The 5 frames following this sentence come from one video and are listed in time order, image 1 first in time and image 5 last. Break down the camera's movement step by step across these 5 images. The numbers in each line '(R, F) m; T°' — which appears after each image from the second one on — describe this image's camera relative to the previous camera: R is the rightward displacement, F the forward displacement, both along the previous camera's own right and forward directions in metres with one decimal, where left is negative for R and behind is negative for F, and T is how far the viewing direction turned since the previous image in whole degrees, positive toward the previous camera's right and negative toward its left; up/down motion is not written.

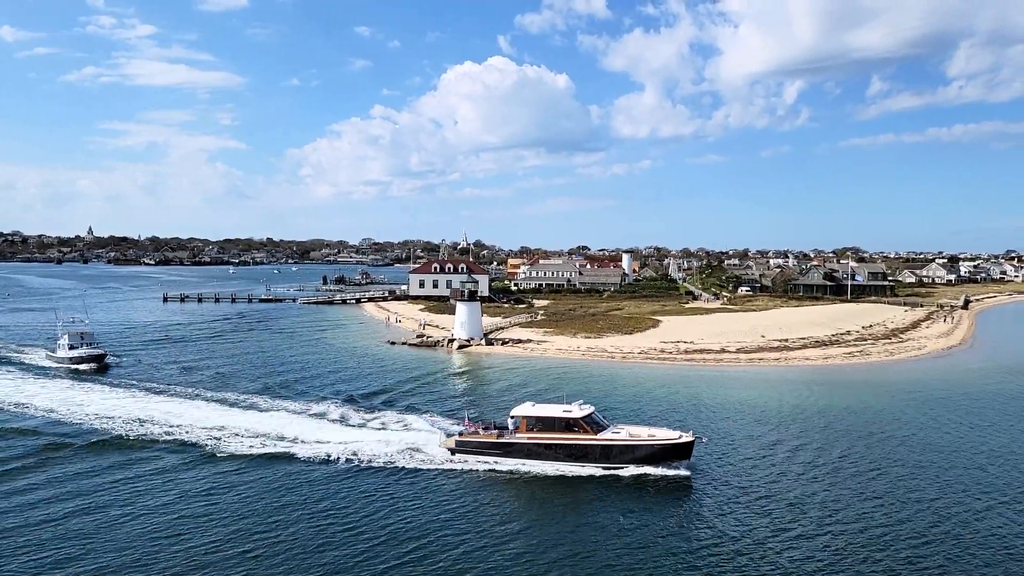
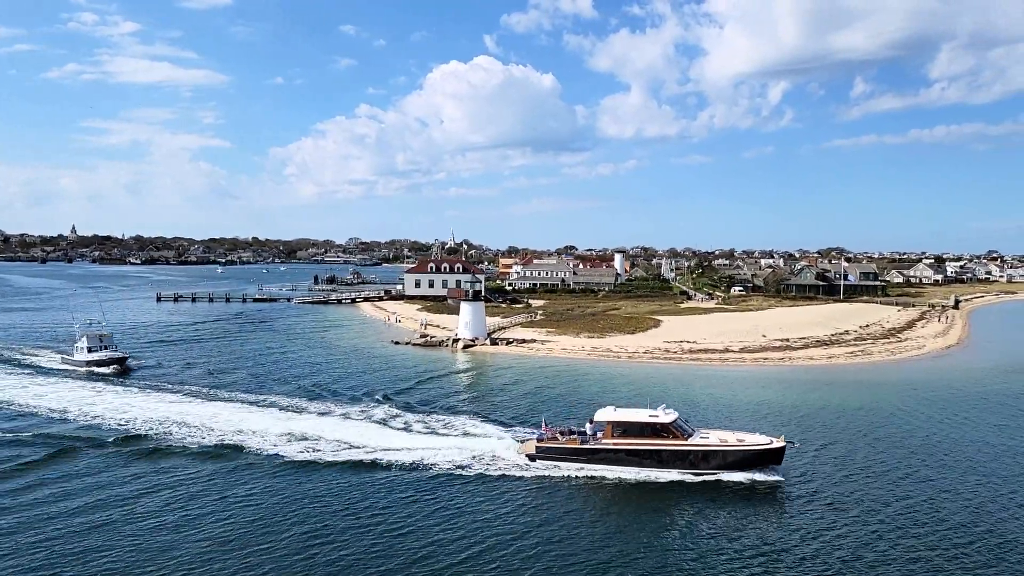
(-0.9, 0.0) m; +1°
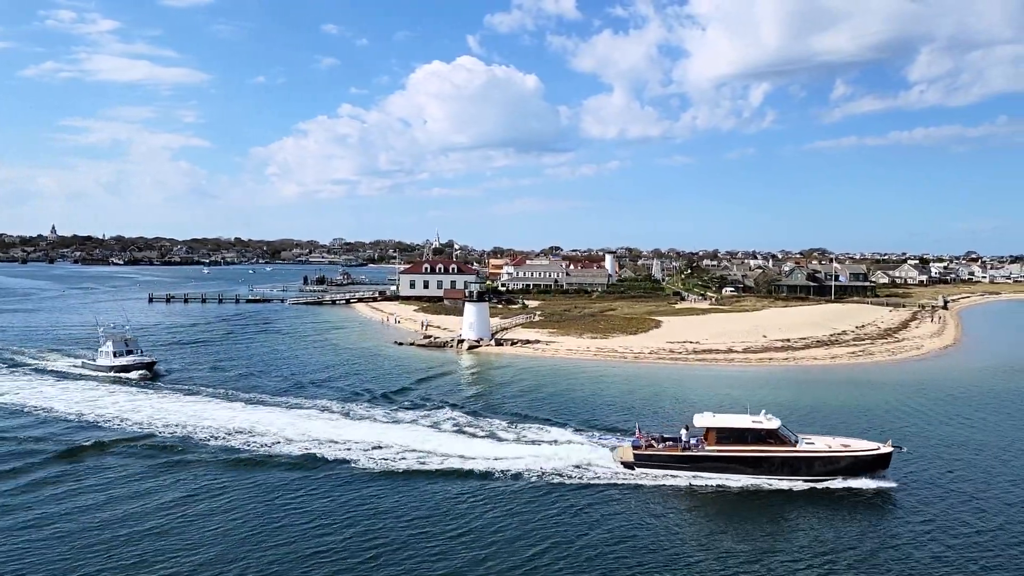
(-1.0, 0.0) m; +1°
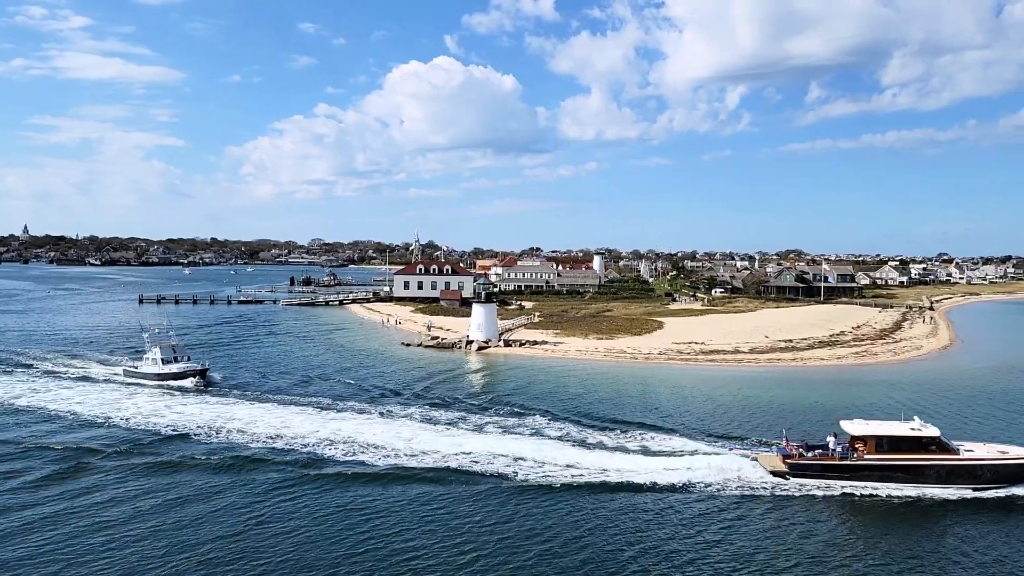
(-1.4, 0.0) m; +1°
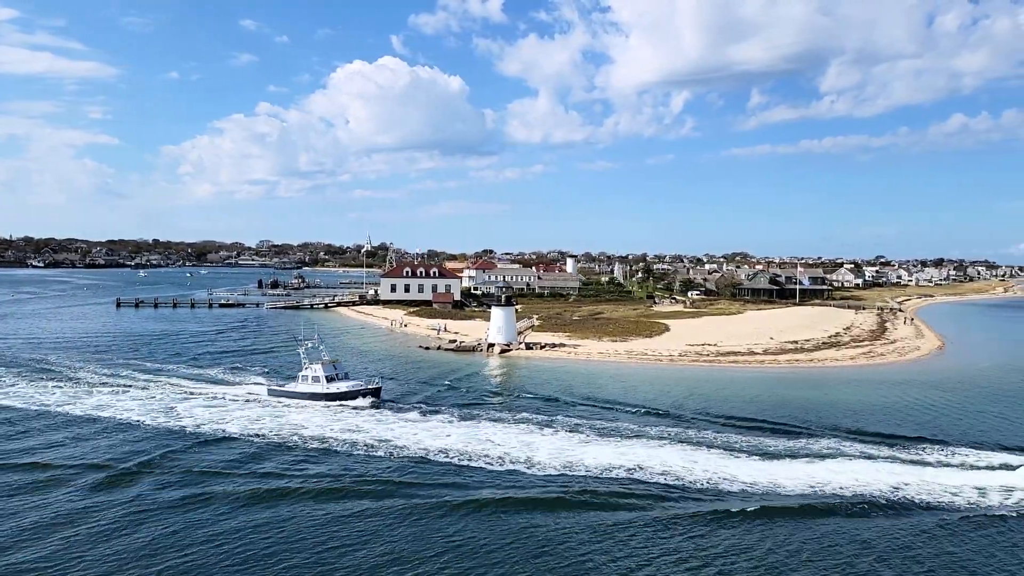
(-3.4, -0.2) m; +2°
